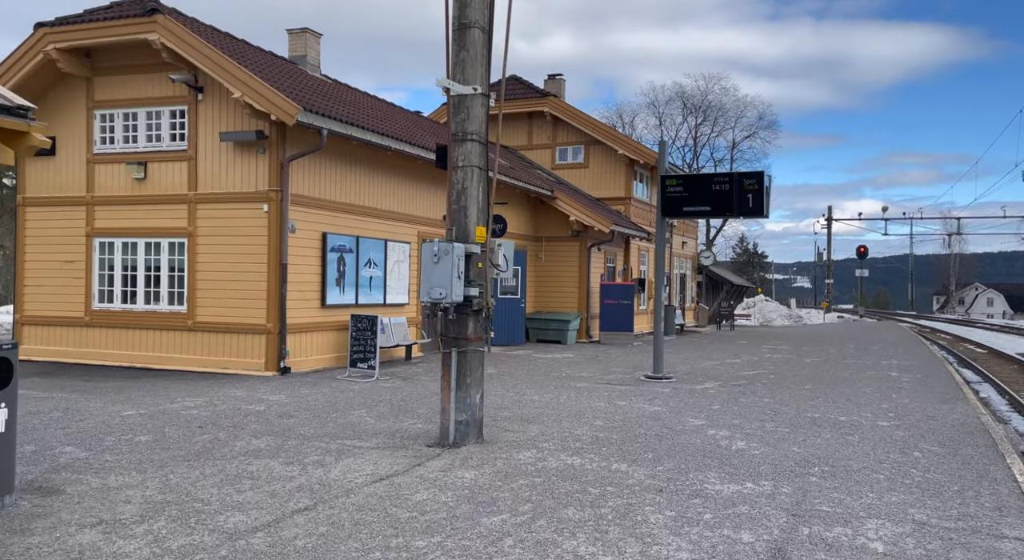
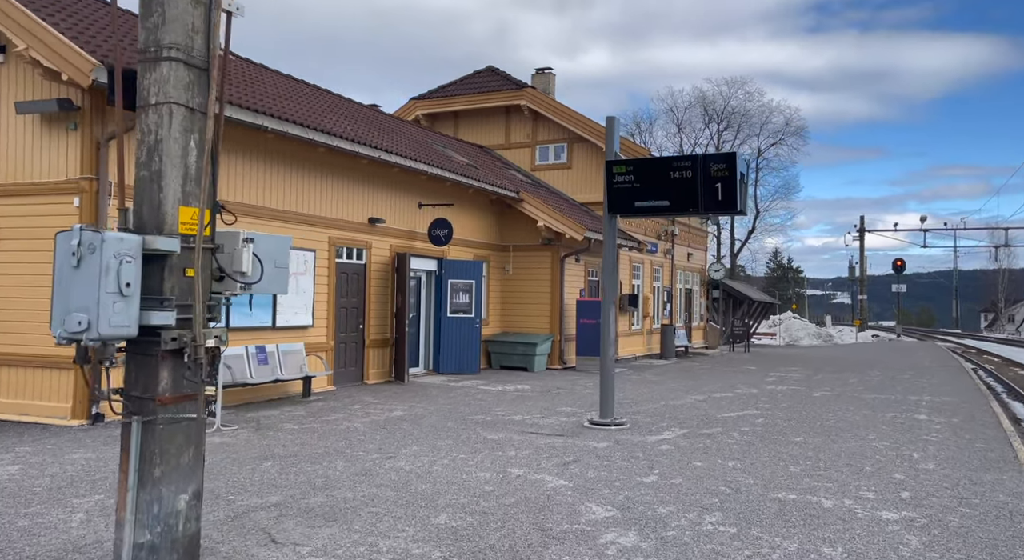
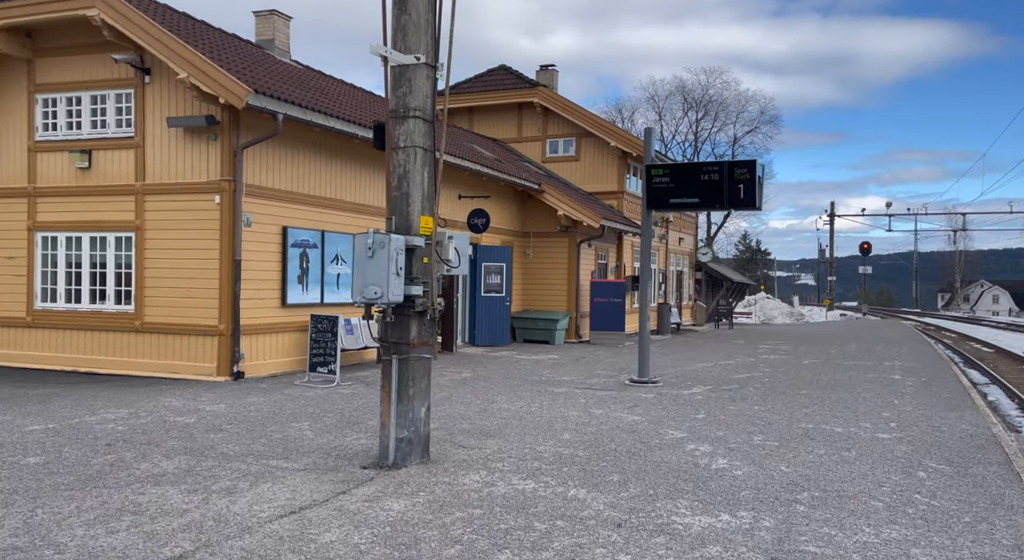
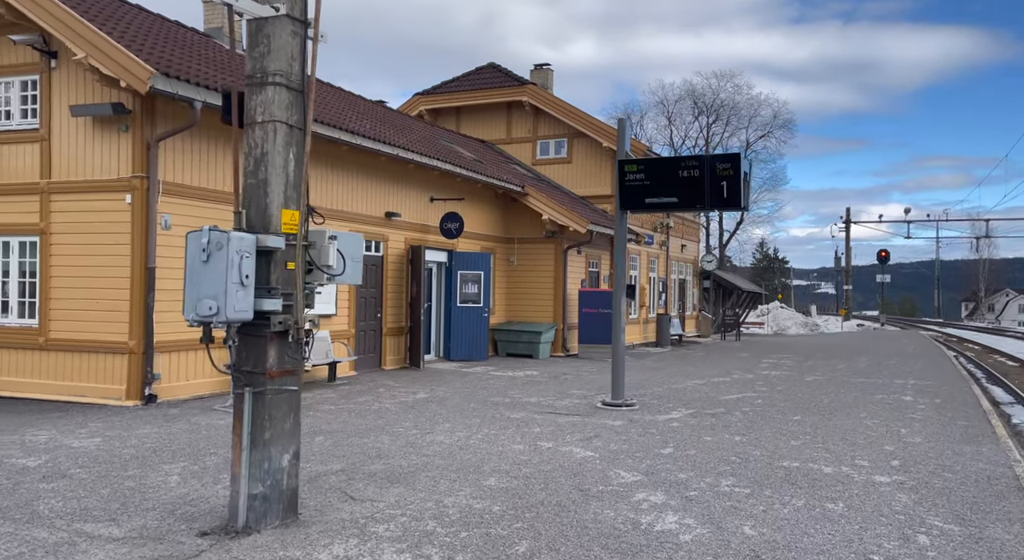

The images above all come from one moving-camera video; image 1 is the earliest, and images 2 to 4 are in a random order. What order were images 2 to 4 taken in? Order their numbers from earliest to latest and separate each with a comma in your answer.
3, 4, 2
